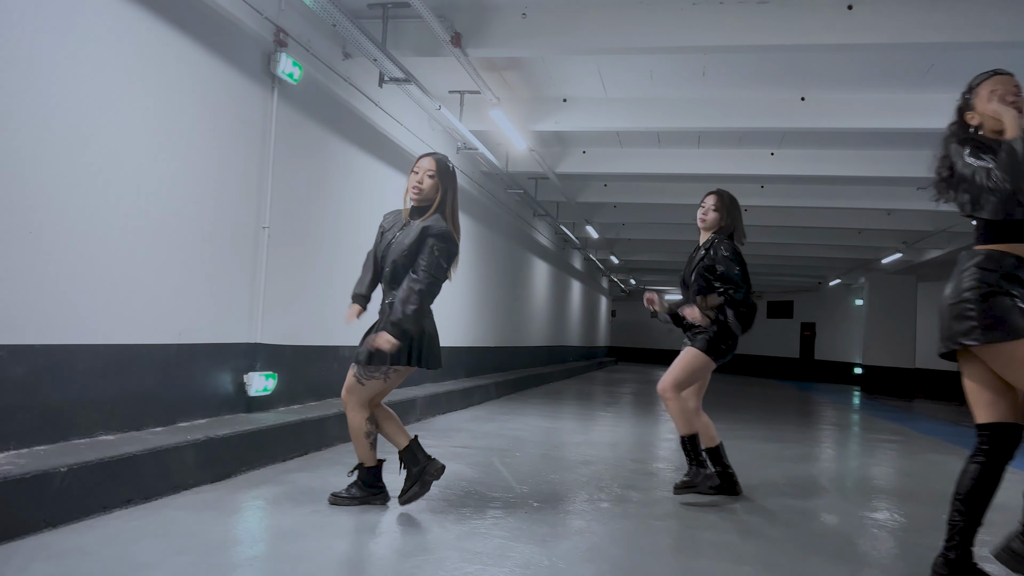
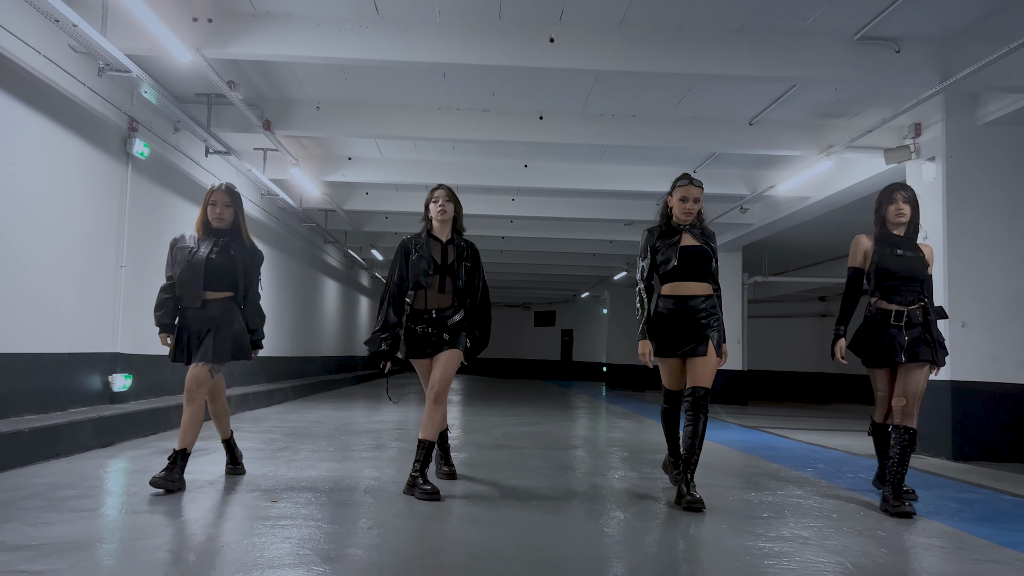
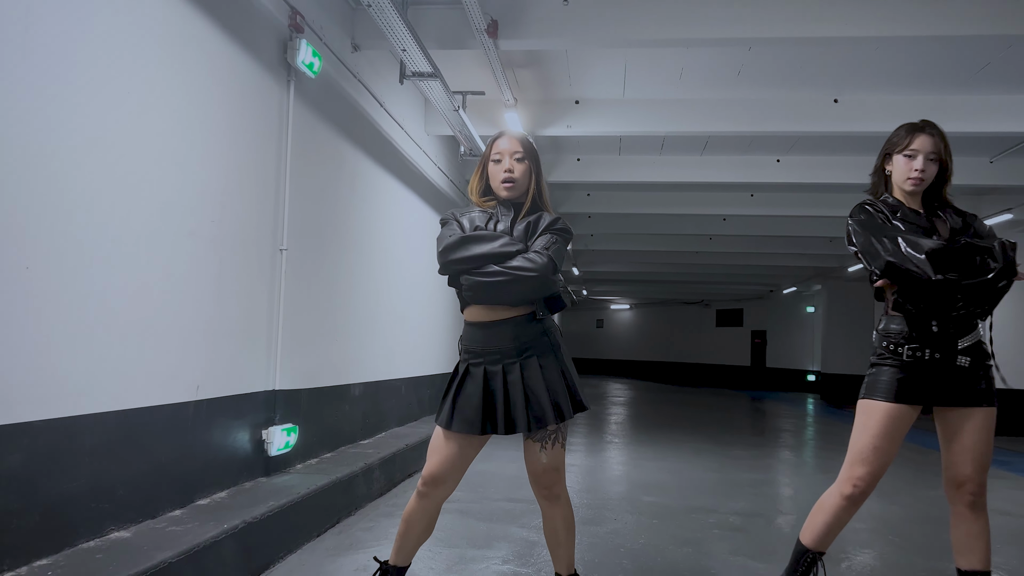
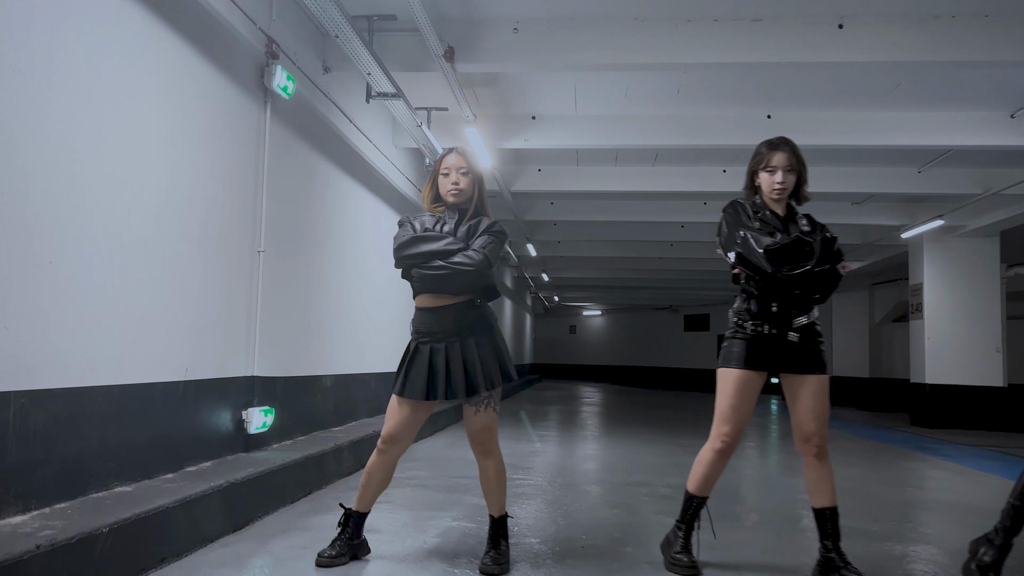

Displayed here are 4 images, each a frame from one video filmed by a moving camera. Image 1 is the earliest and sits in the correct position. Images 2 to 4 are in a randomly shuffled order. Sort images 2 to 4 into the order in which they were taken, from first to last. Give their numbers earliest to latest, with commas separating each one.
3, 4, 2
